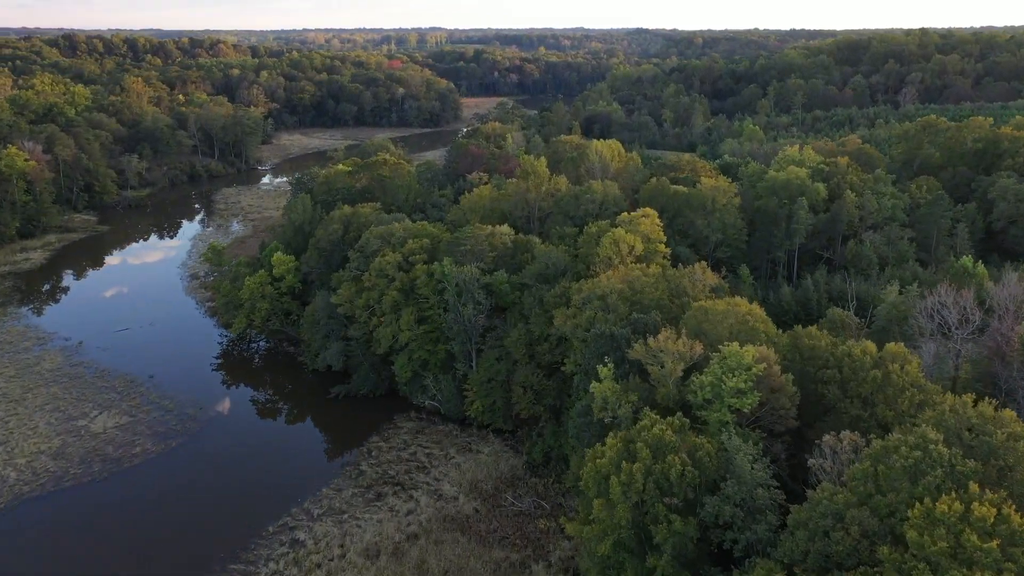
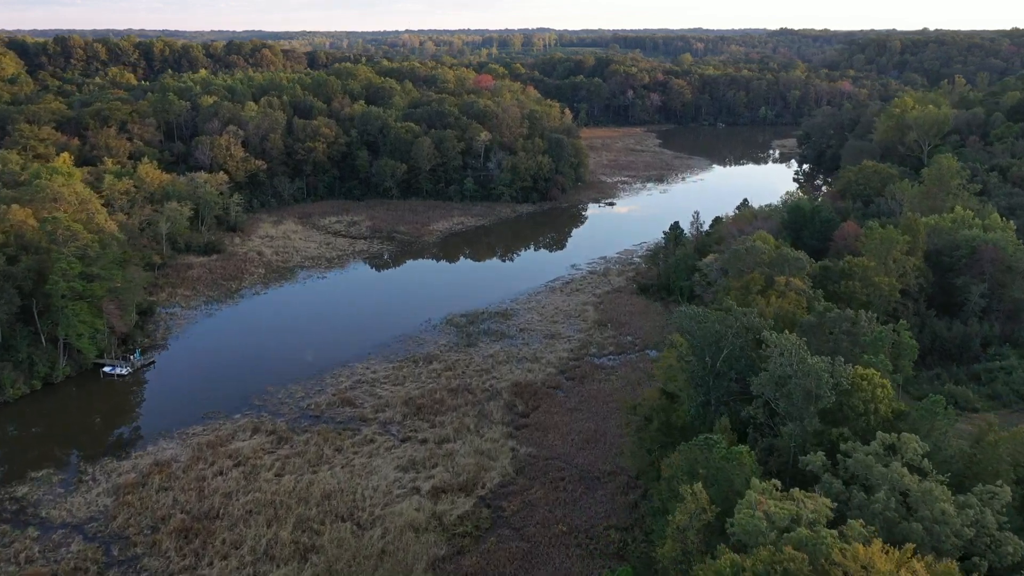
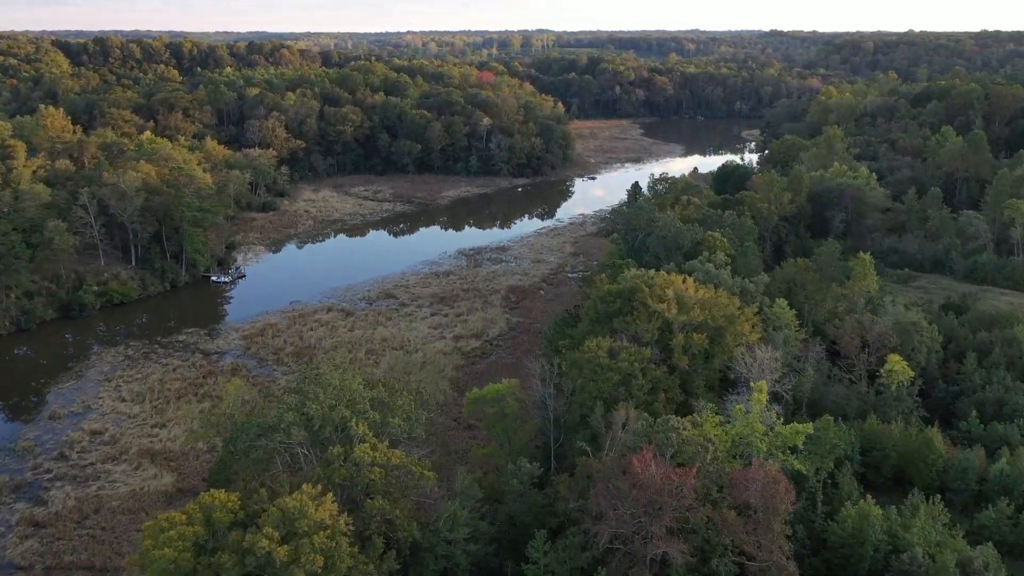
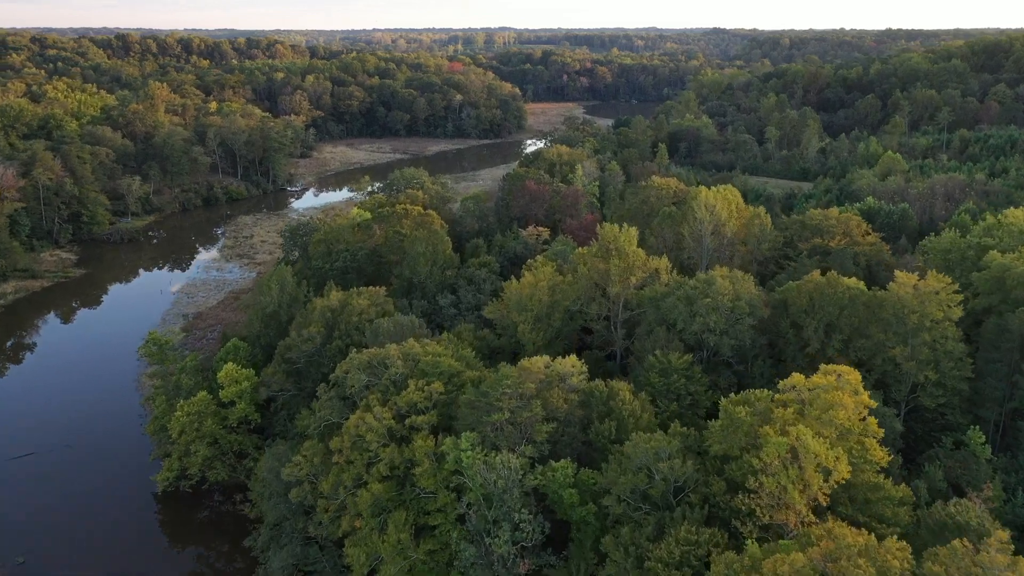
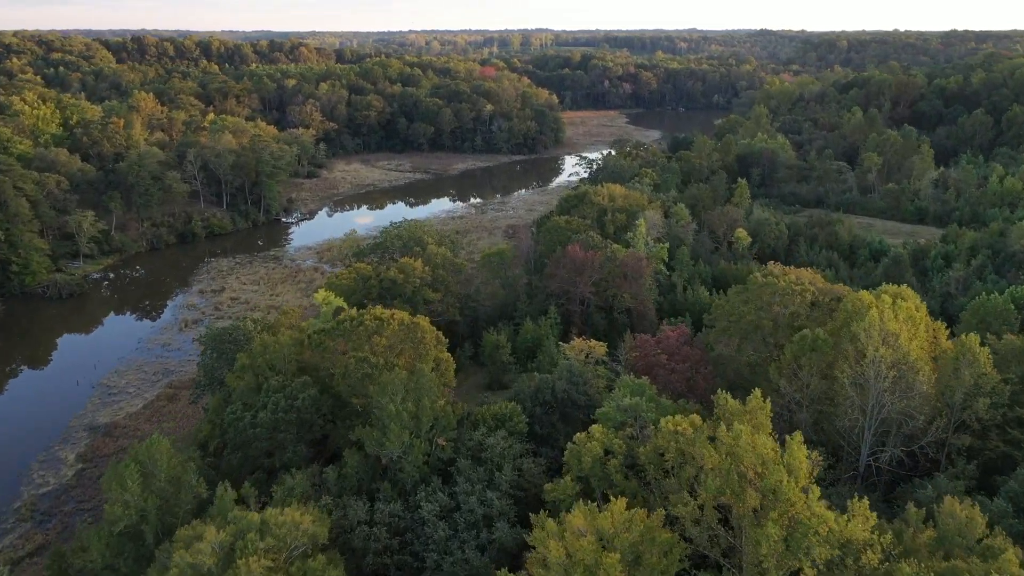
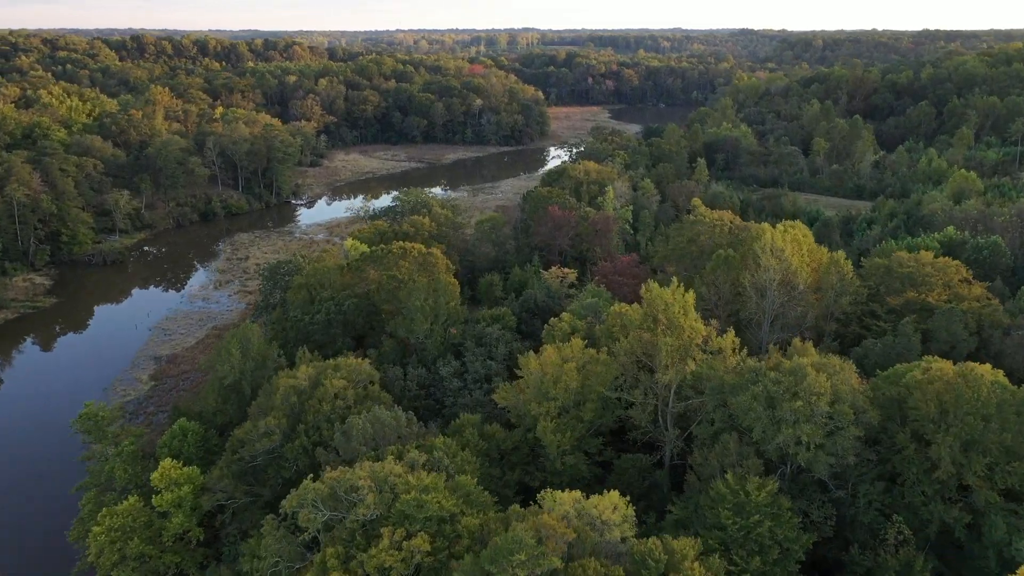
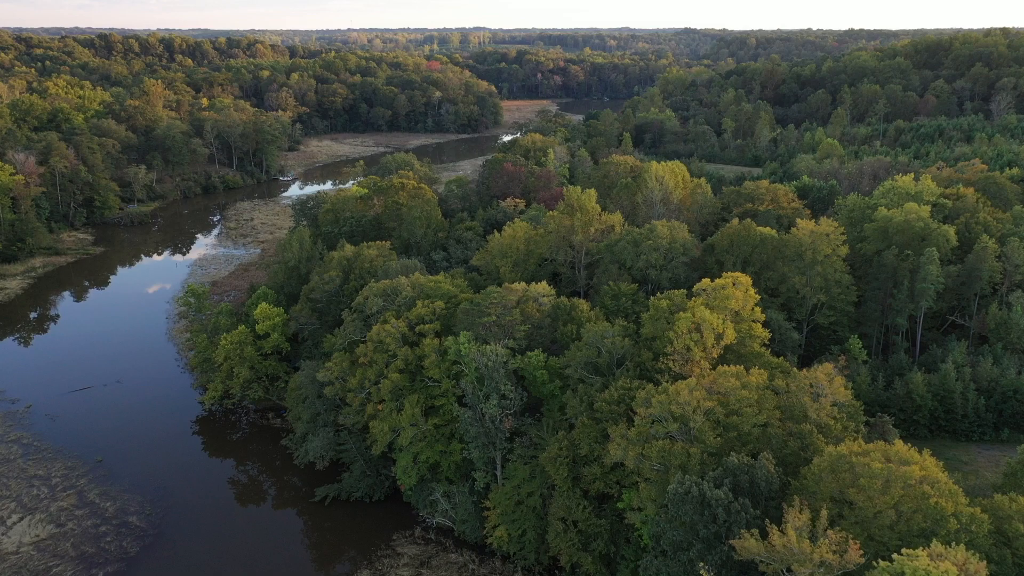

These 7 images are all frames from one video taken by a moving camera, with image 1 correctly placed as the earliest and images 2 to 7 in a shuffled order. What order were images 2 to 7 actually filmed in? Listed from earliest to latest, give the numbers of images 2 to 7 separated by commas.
7, 4, 6, 5, 3, 2
